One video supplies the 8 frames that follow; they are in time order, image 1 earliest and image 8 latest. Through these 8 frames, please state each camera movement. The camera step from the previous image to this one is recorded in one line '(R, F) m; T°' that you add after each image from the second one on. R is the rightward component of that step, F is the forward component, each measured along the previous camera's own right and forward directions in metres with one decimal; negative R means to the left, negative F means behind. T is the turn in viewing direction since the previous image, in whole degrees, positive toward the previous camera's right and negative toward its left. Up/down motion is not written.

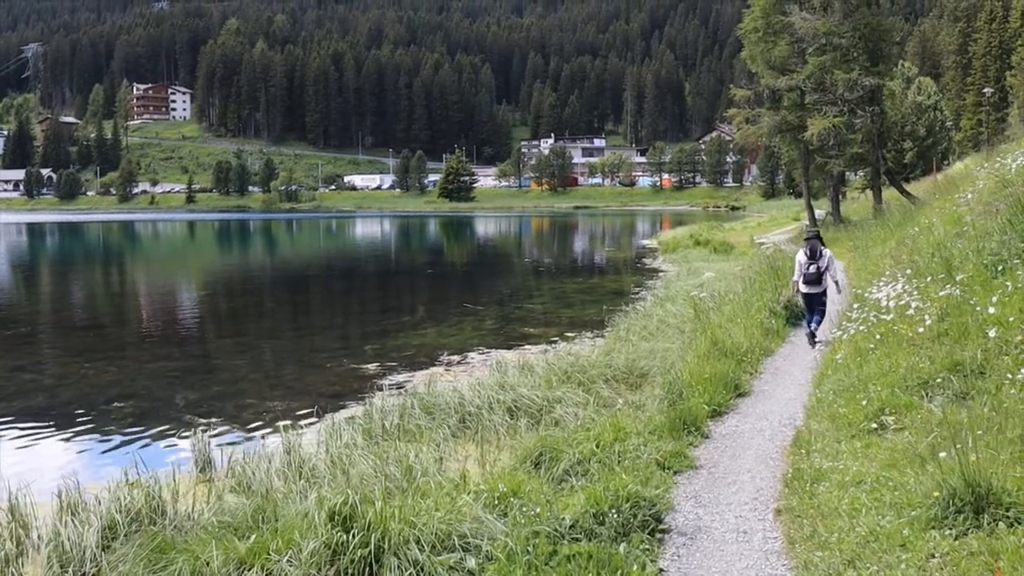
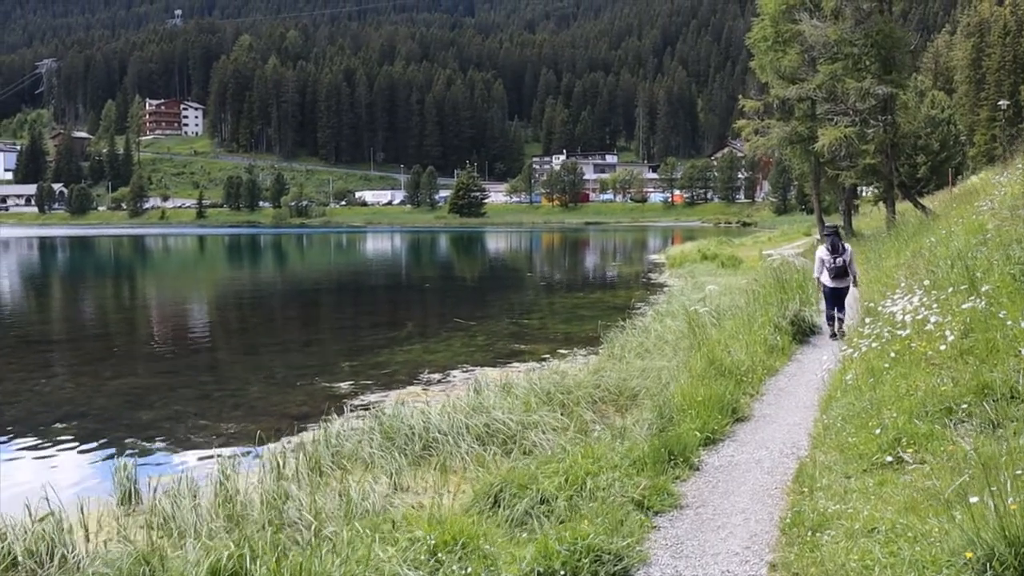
(+0.5, +1.2) m; -1°
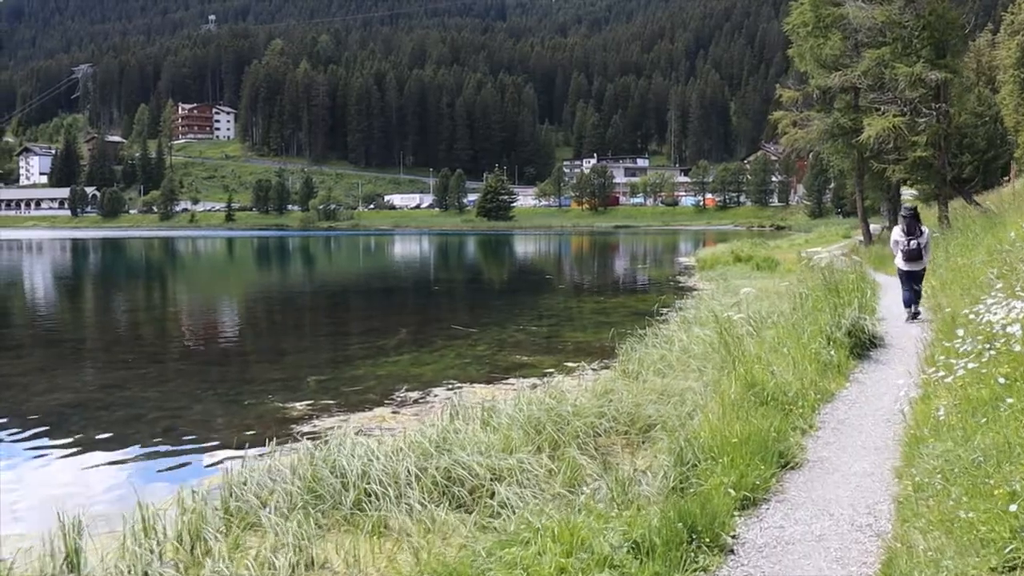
(+0.6, +2.7) m; -2°
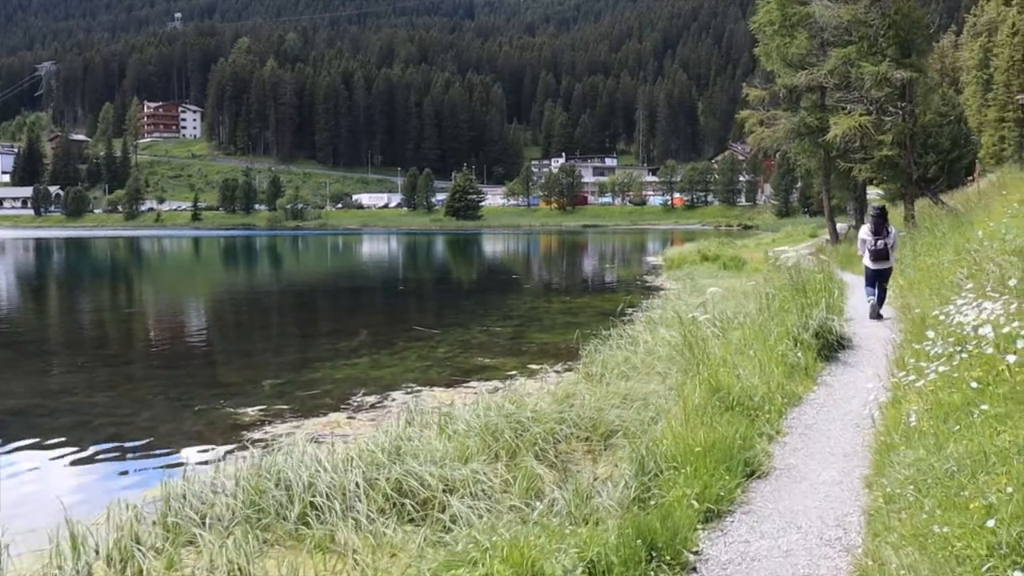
(+0.1, +0.4) m; +2°
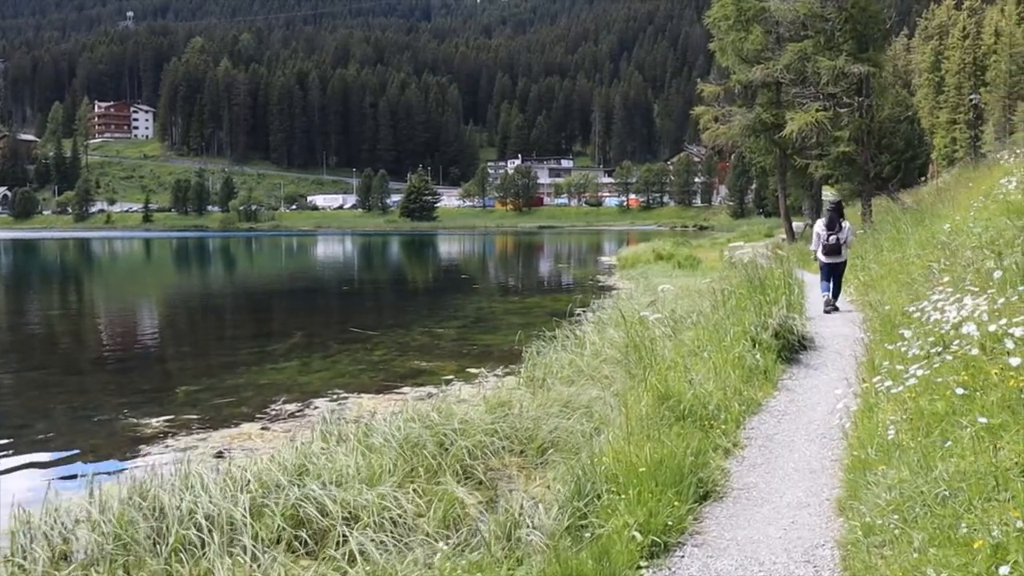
(+0.3, +1.1) m; +3°
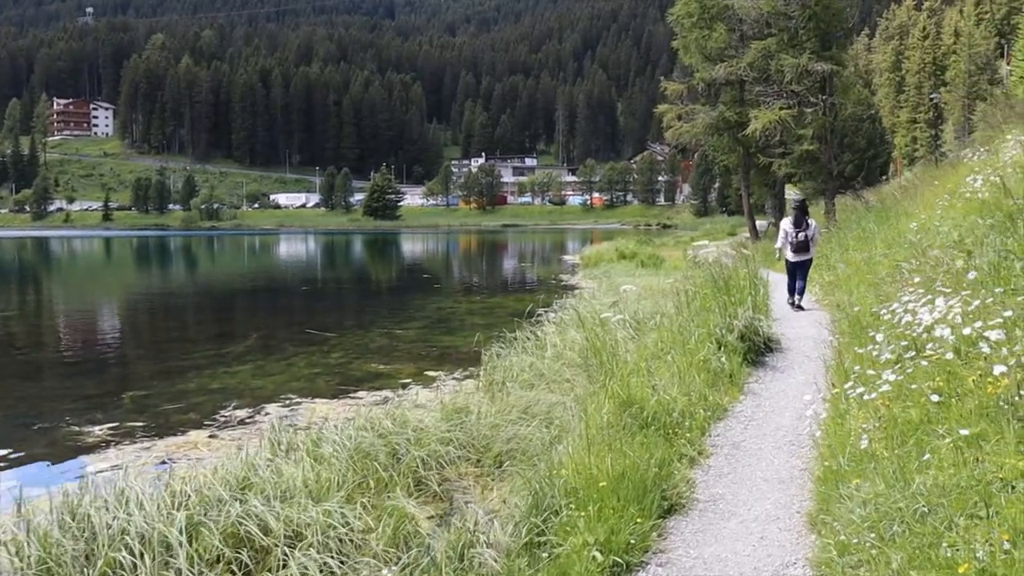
(+0.1, +0.4) m; +2°
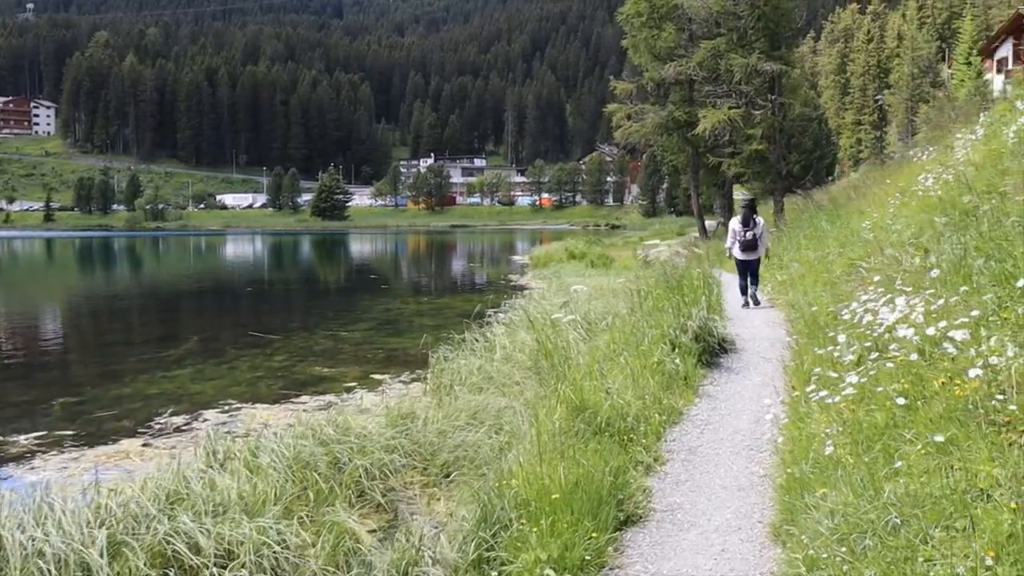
(0.0, +0.4) m; +3°
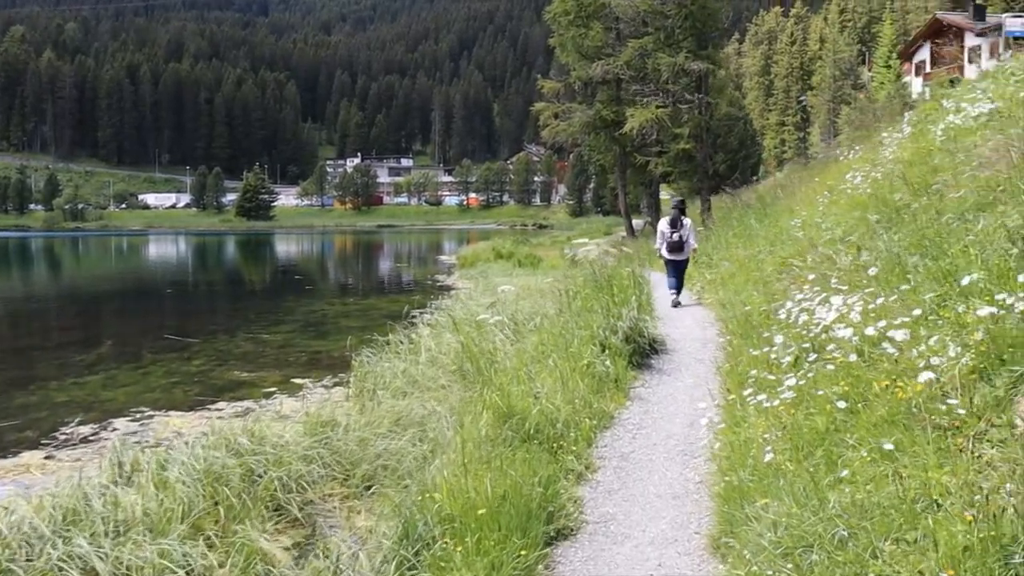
(0.0, +0.4) m; +5°
